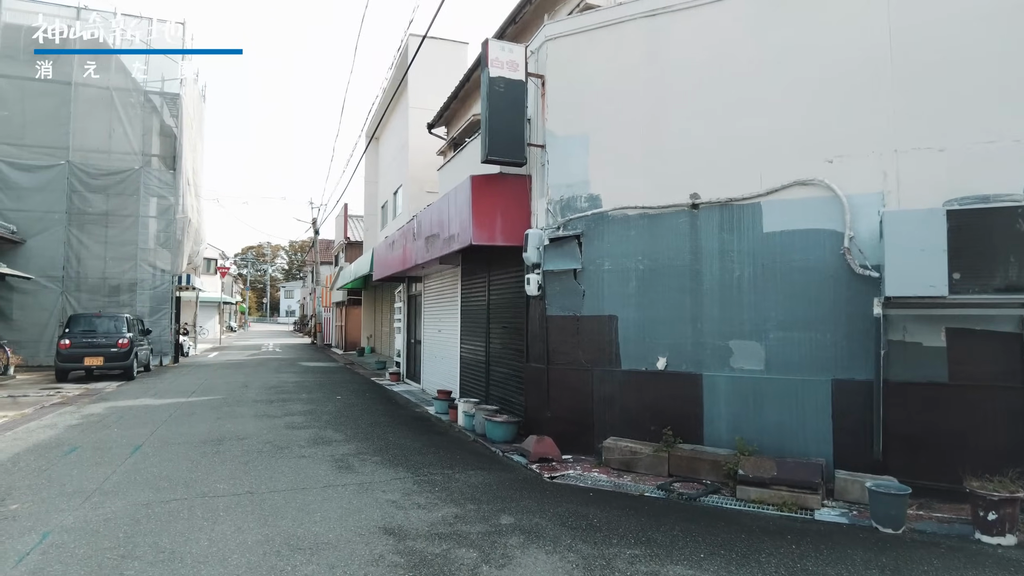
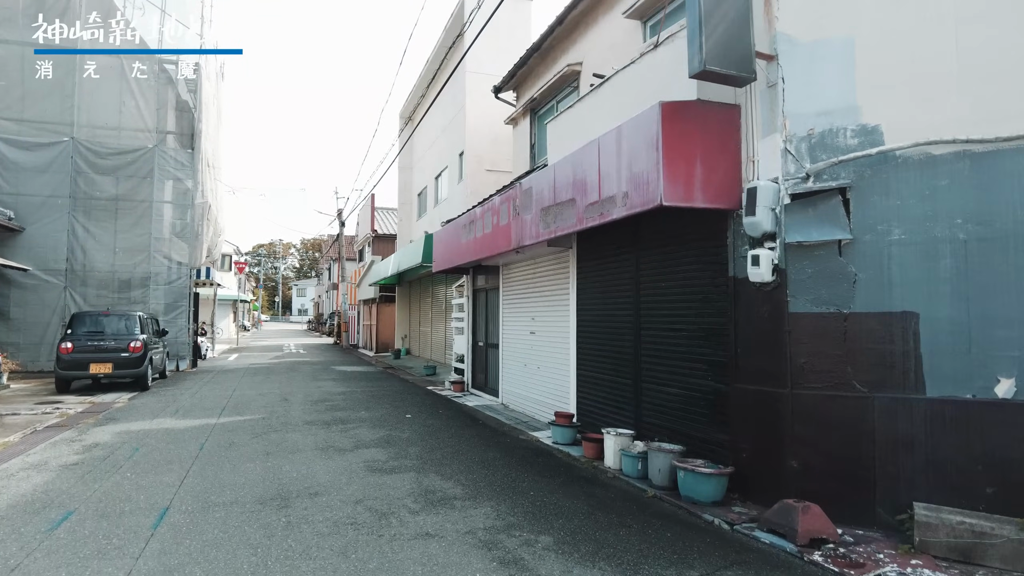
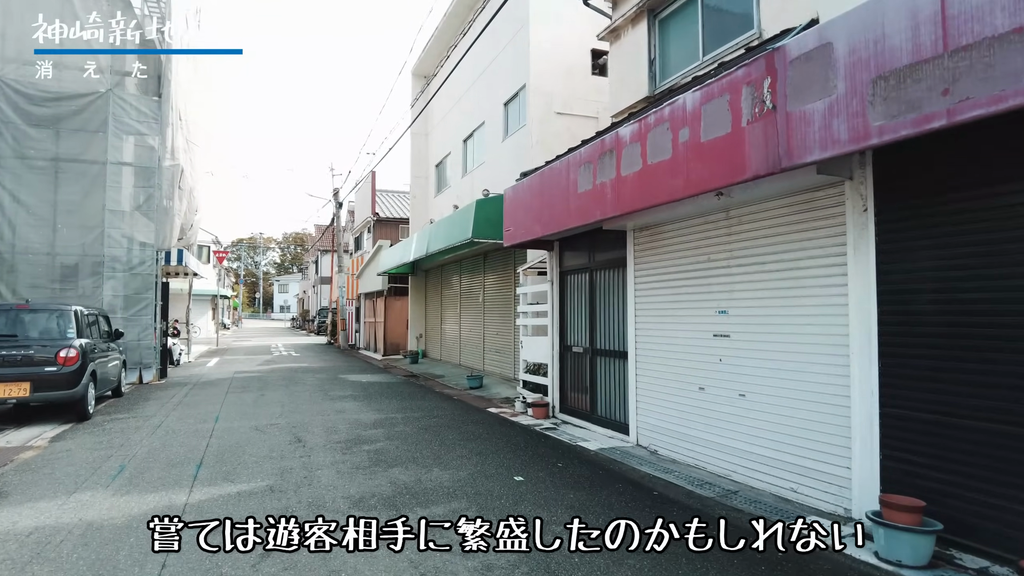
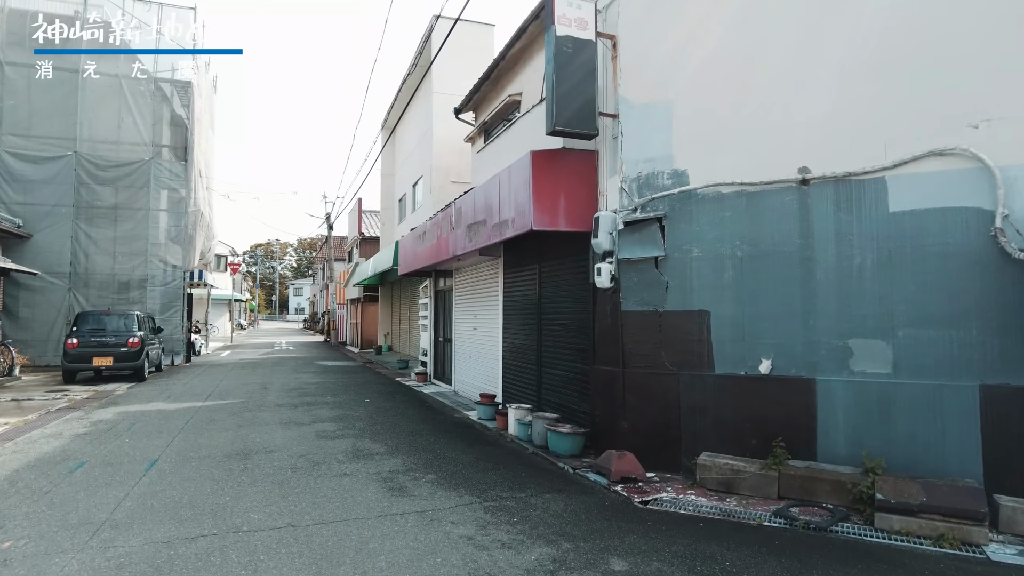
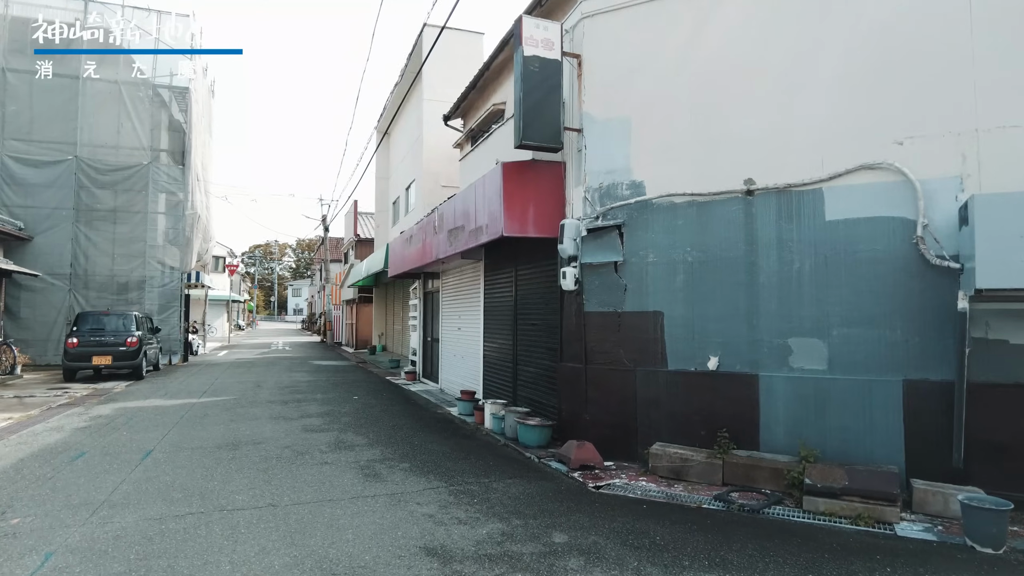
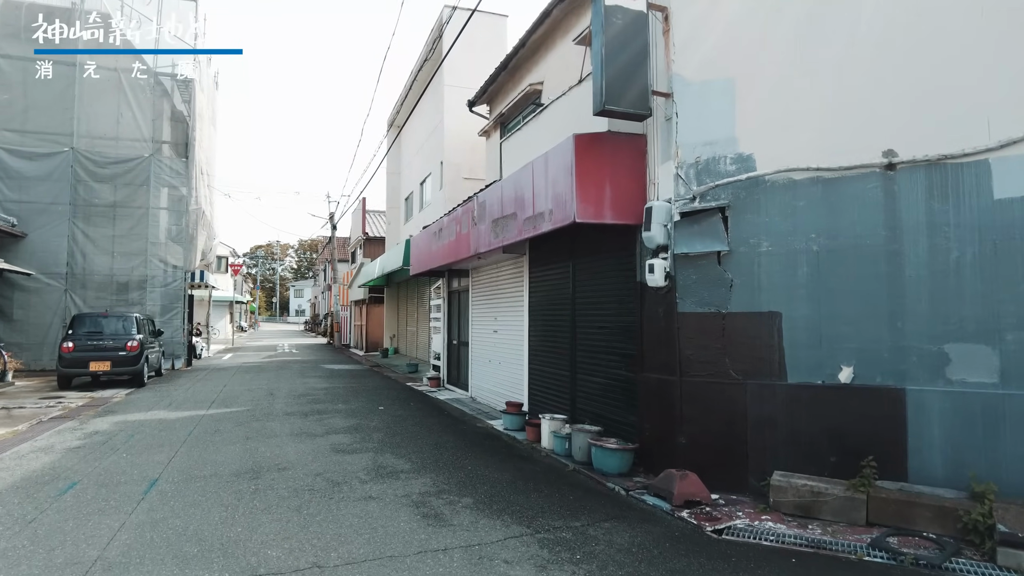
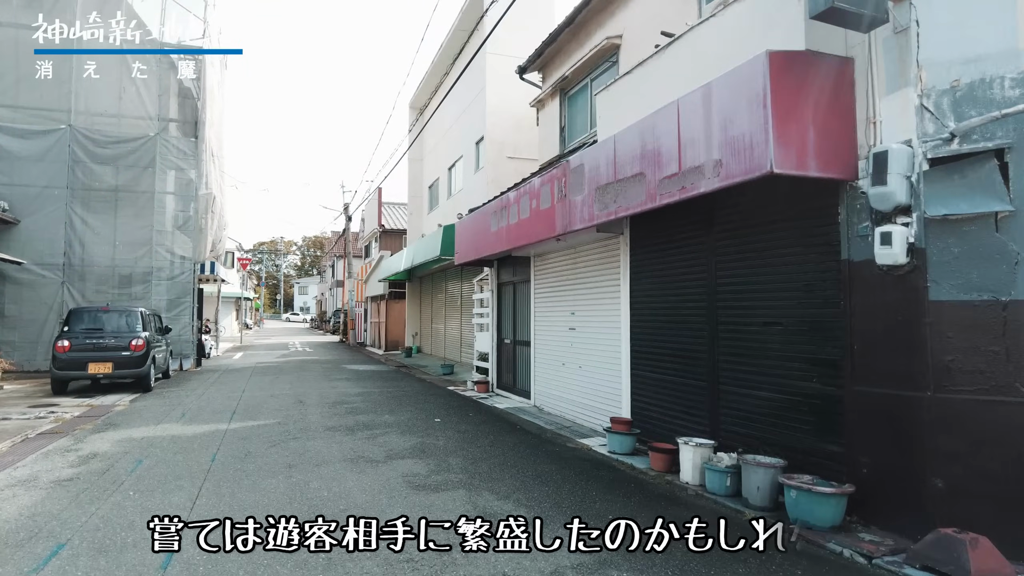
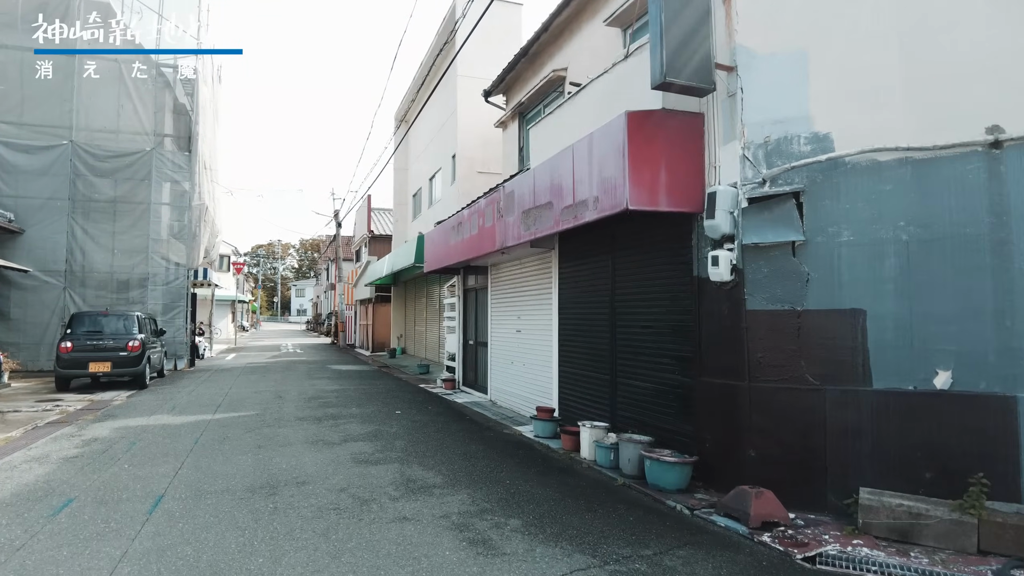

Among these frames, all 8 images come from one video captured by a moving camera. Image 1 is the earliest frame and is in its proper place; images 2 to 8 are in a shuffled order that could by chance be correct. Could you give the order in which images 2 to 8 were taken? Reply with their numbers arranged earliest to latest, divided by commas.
5, 4, 6, 8, 2, 7, 3
